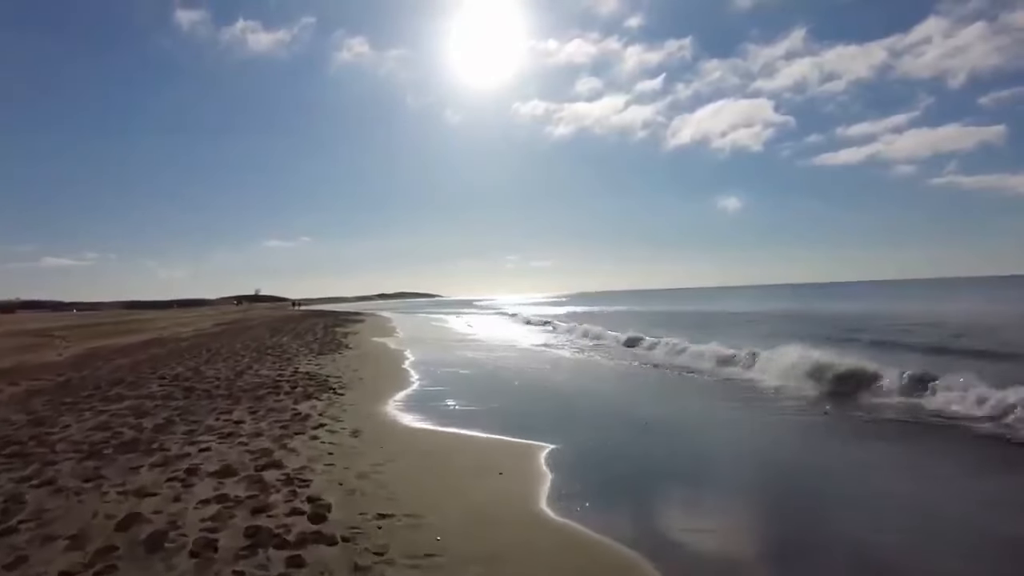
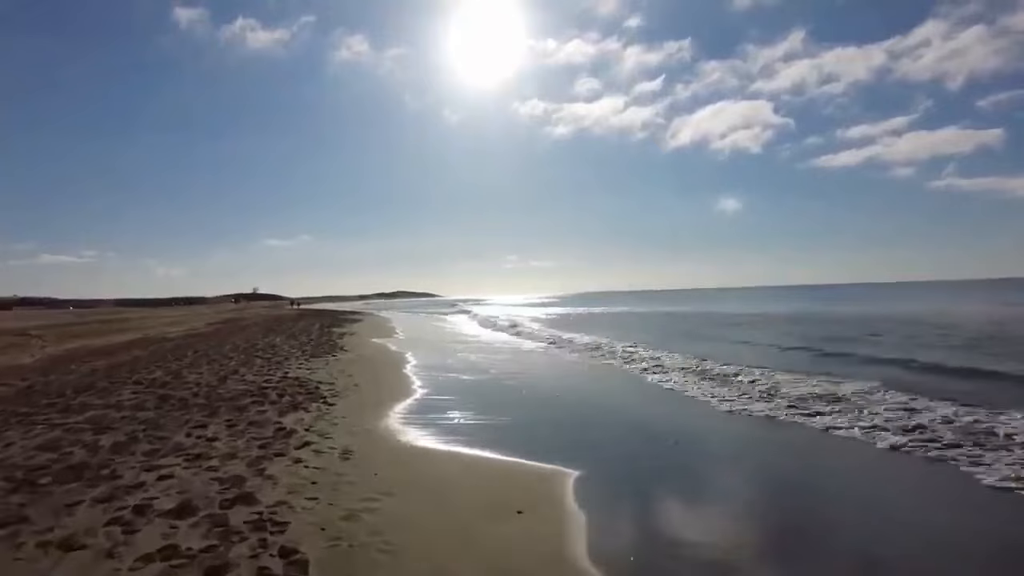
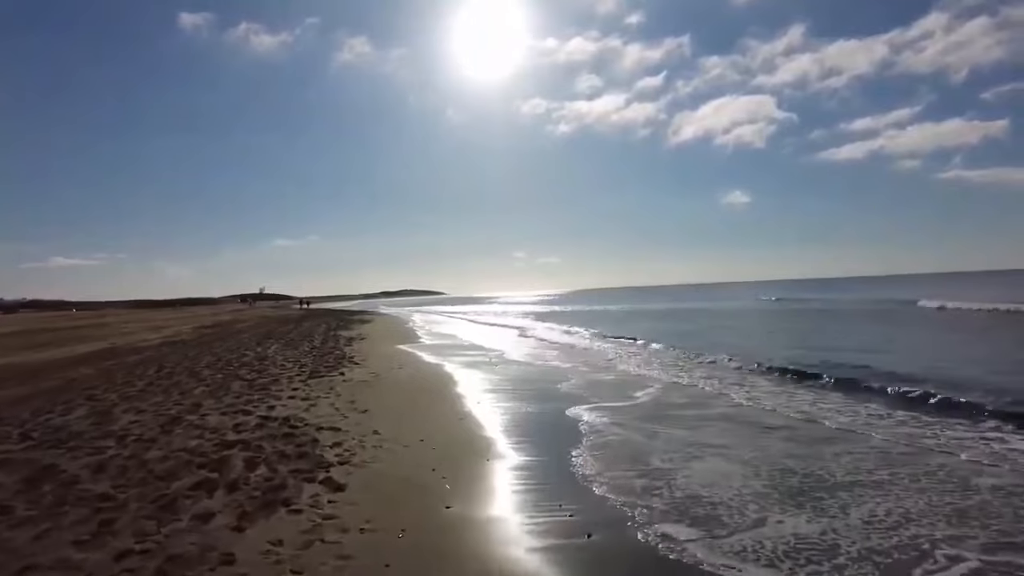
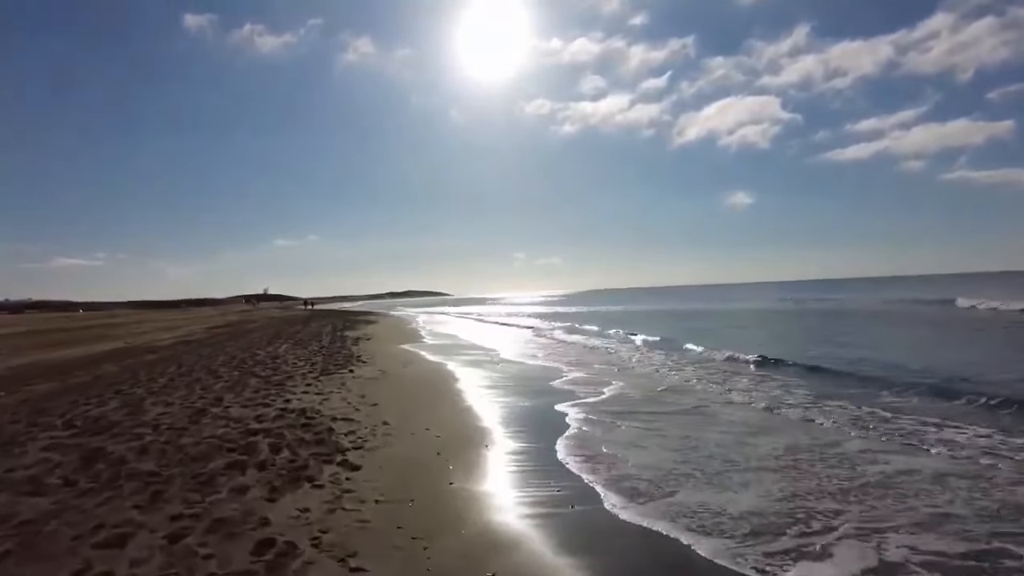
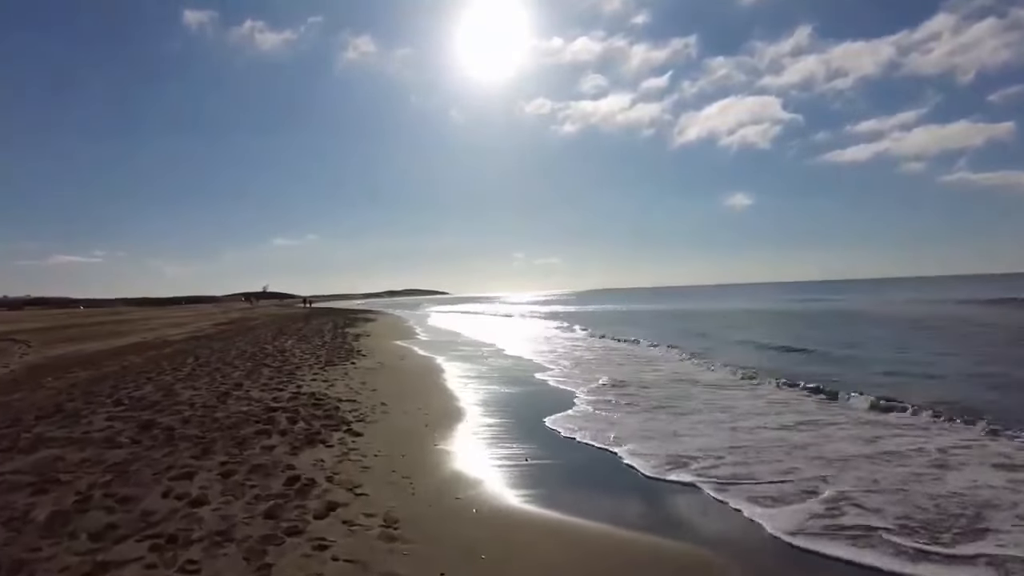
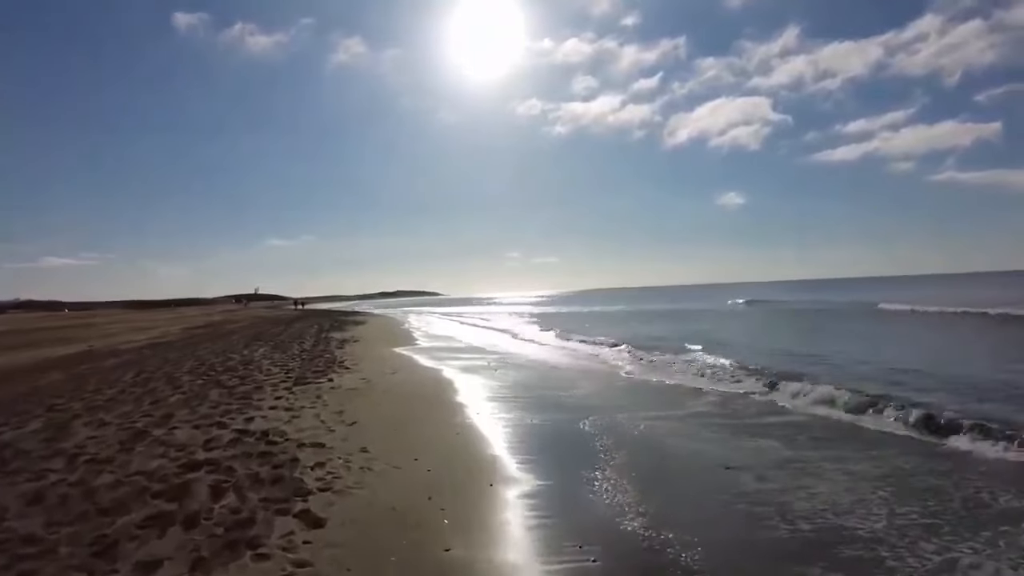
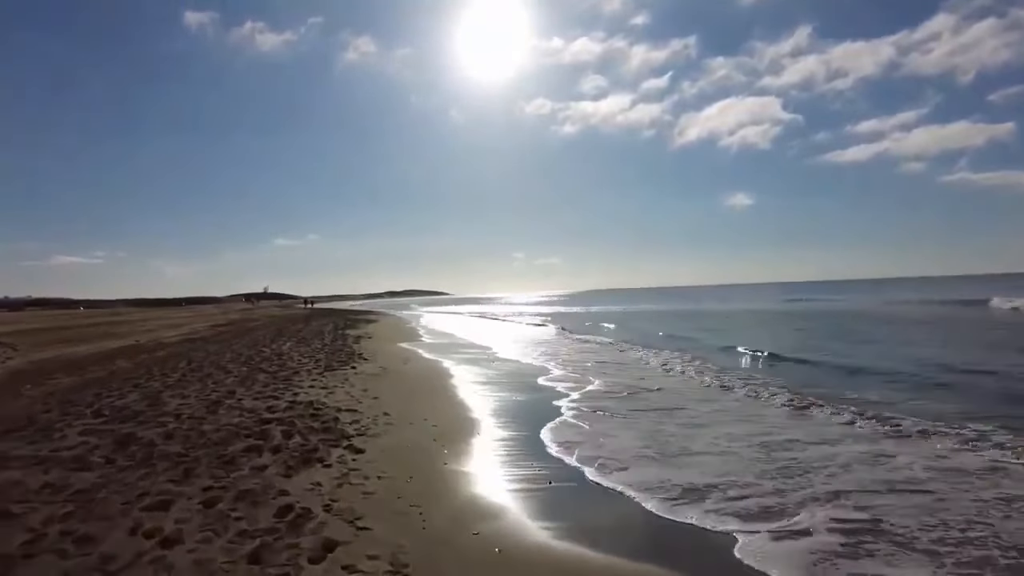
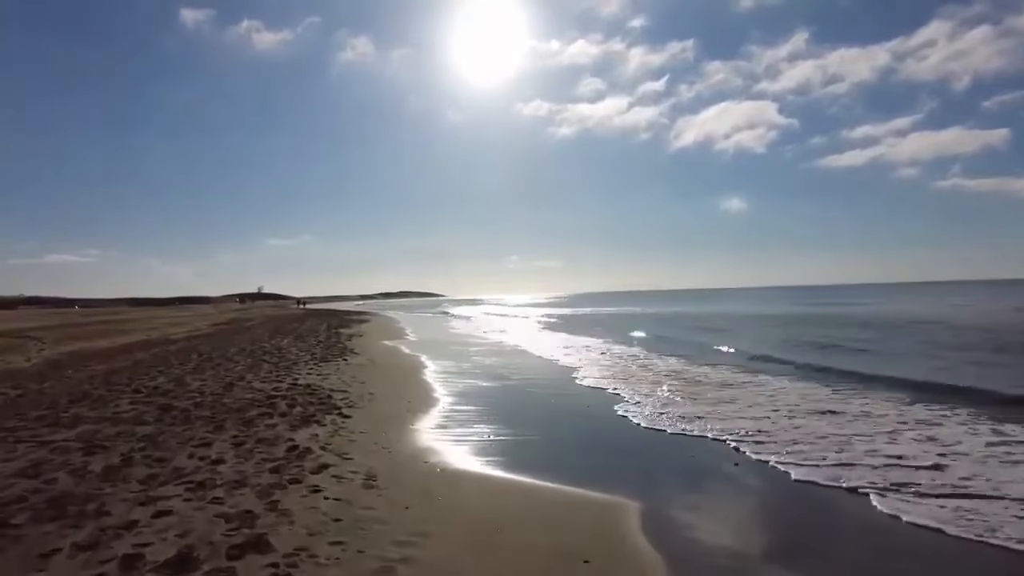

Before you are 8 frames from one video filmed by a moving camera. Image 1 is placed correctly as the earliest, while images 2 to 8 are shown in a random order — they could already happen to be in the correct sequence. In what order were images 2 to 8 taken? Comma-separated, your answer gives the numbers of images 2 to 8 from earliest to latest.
2, 8, 5, 7, 4, 3, 6
